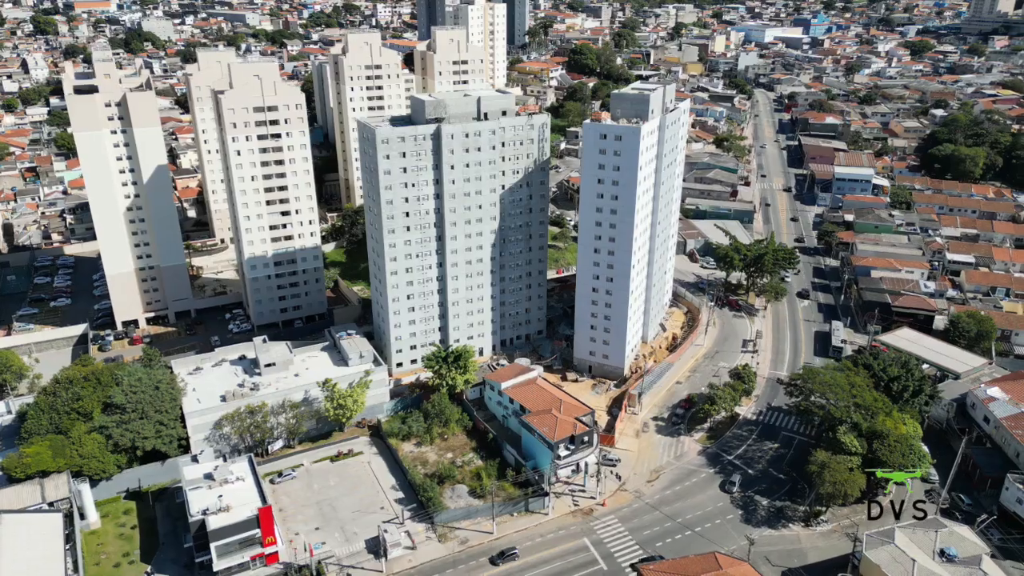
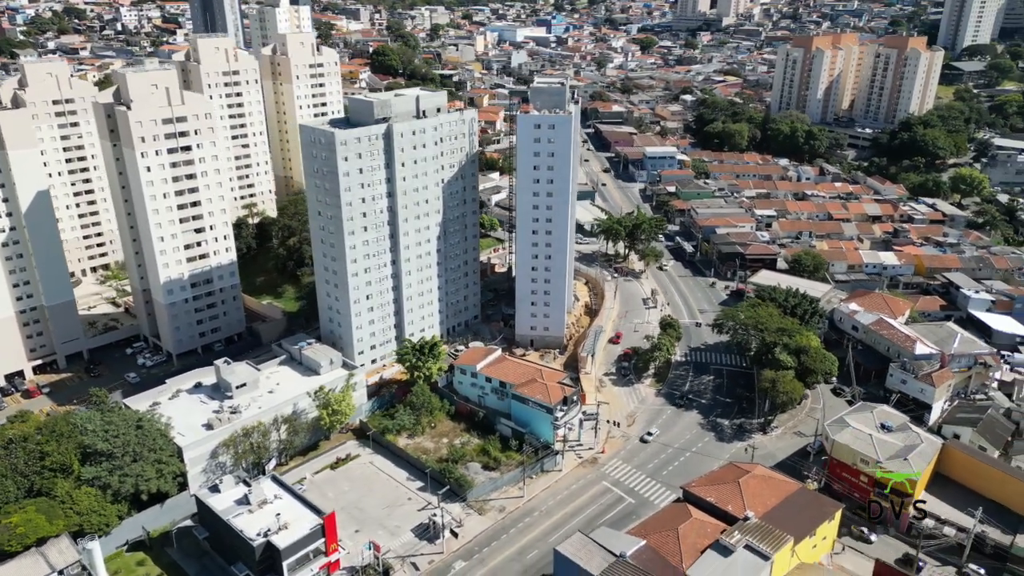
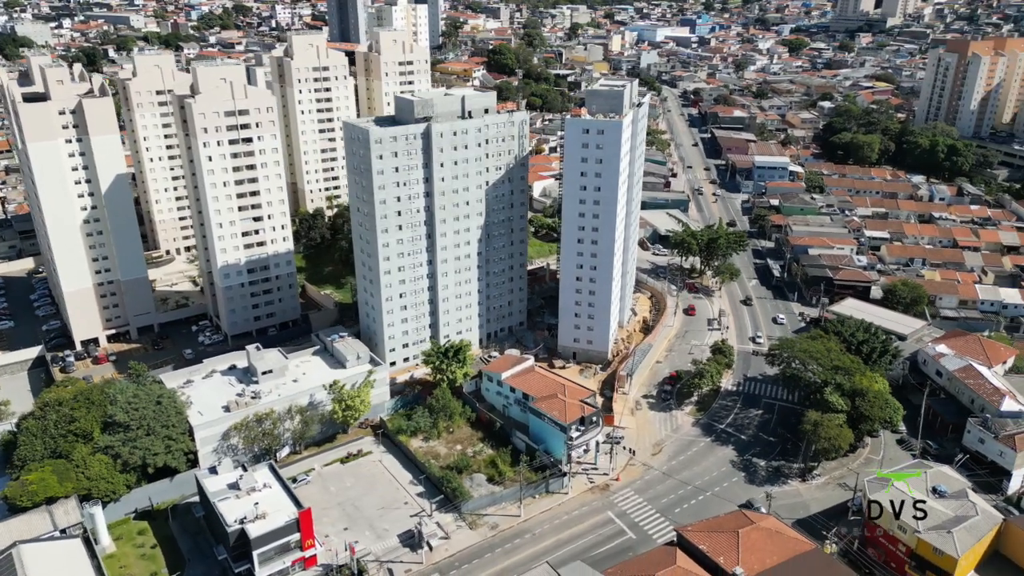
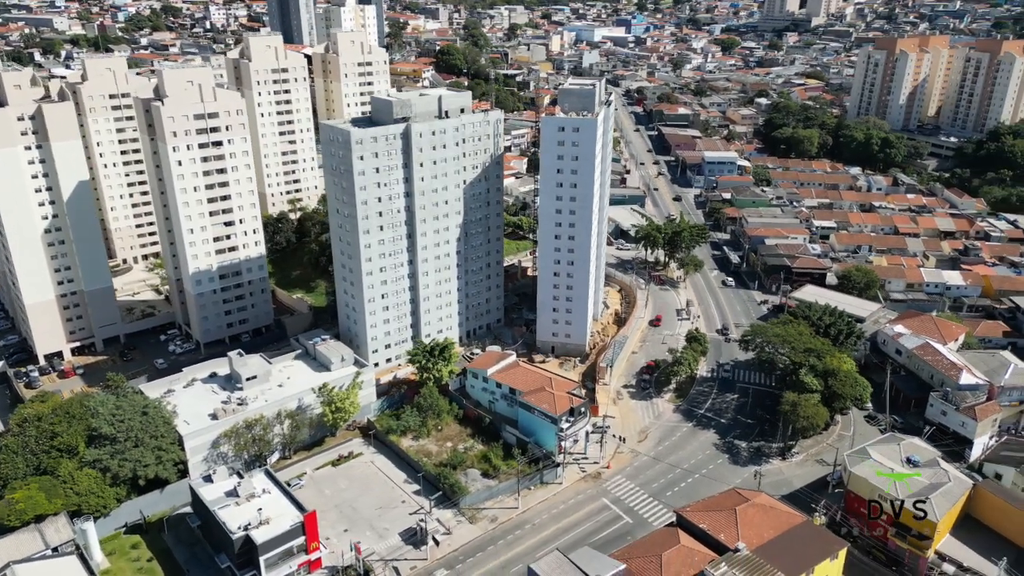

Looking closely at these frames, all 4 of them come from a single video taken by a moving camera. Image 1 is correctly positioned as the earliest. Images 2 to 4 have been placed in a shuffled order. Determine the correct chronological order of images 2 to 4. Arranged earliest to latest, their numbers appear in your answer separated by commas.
3, 4, 2
